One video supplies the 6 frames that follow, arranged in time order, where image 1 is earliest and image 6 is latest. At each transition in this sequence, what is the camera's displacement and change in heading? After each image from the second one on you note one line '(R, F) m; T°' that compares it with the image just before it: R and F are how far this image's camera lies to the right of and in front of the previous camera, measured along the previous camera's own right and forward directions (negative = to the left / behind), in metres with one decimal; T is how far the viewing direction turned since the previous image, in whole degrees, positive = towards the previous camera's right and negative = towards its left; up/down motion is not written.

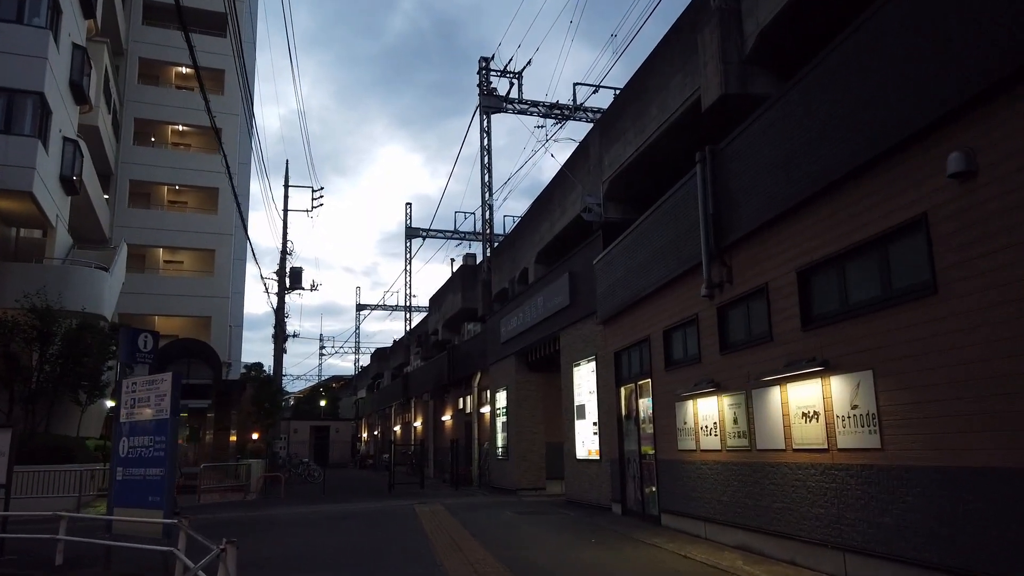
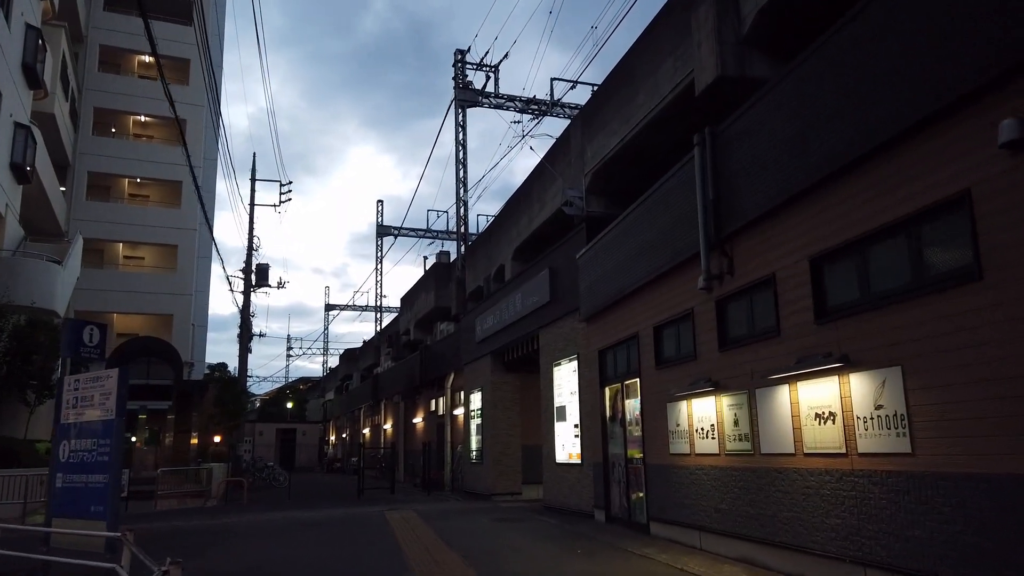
(-0.2, +0.8) m; +2°
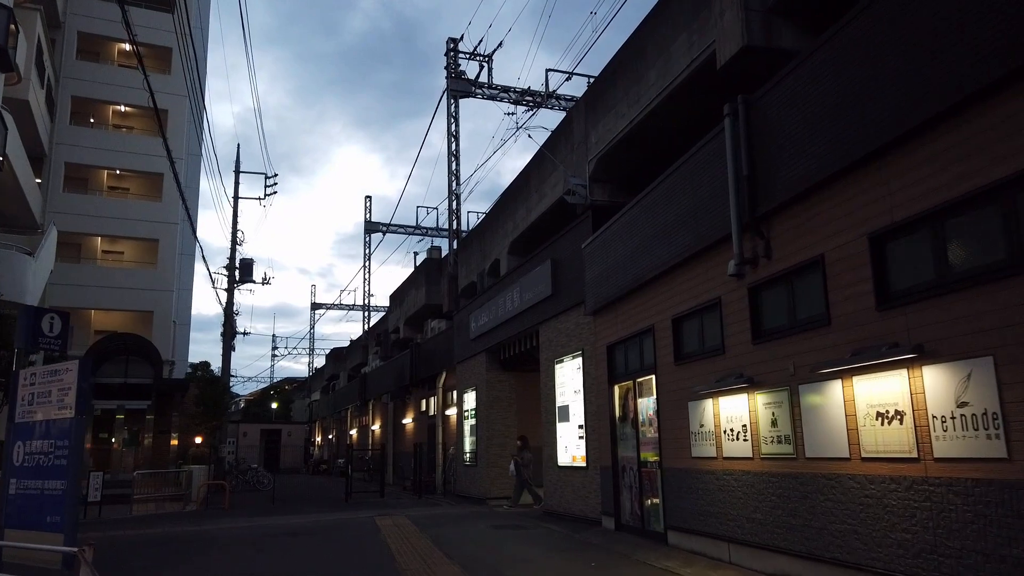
(-0.3, +1.0) m; +1°
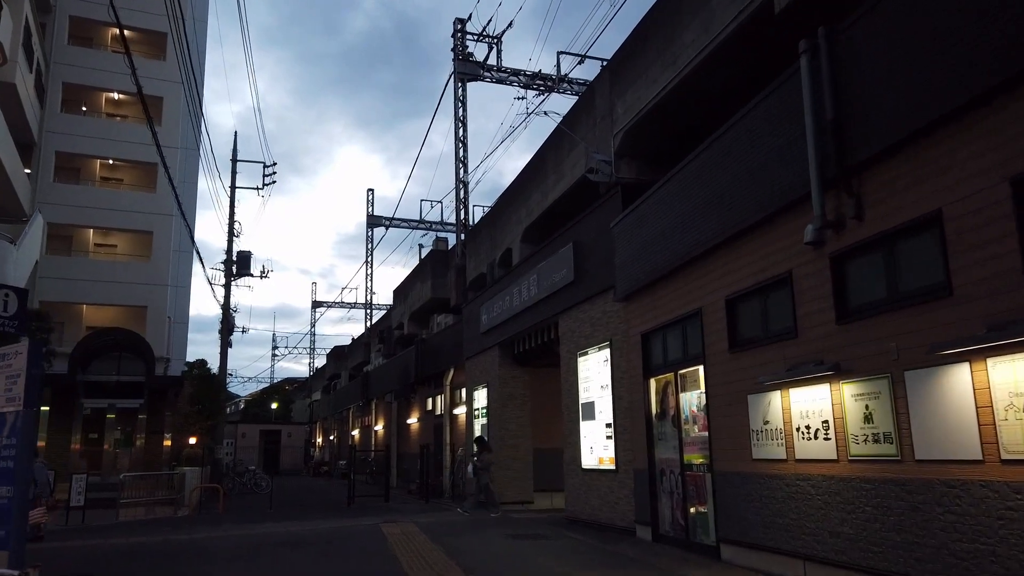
(-0.4, +1.4) m; 0°
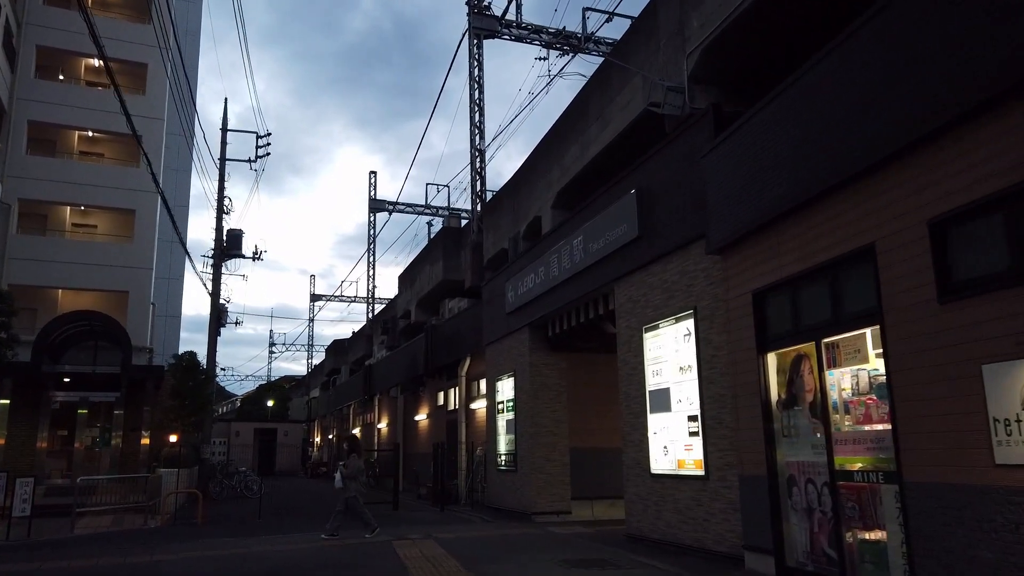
(-0.8, +3.2) m; 0°
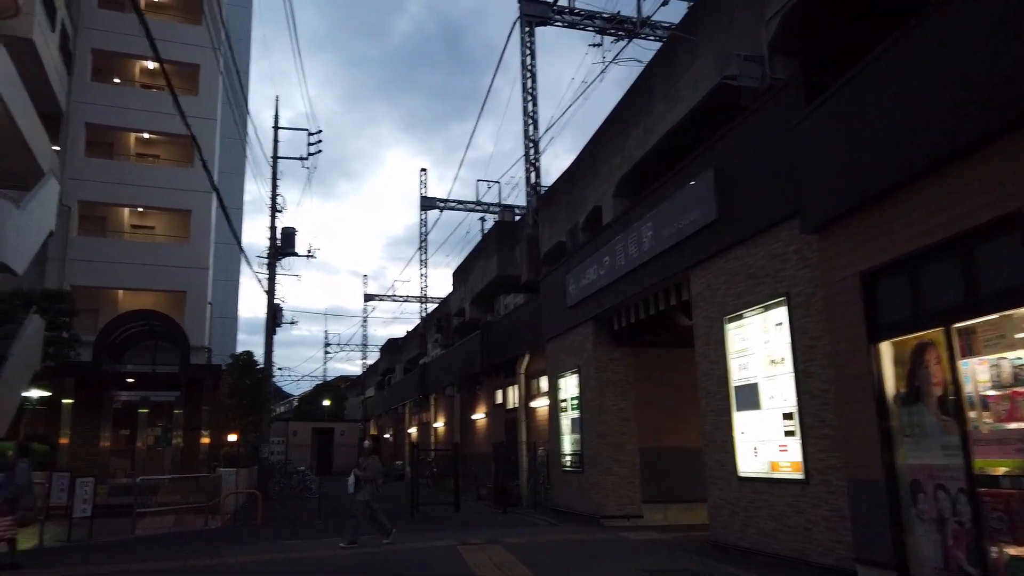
(-0.3, +0.8) m; -4°
